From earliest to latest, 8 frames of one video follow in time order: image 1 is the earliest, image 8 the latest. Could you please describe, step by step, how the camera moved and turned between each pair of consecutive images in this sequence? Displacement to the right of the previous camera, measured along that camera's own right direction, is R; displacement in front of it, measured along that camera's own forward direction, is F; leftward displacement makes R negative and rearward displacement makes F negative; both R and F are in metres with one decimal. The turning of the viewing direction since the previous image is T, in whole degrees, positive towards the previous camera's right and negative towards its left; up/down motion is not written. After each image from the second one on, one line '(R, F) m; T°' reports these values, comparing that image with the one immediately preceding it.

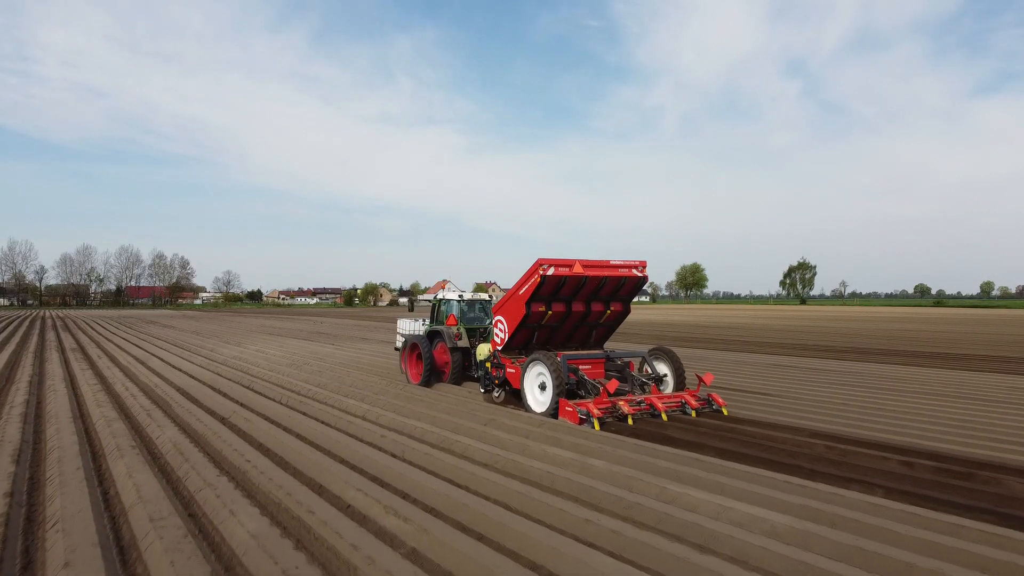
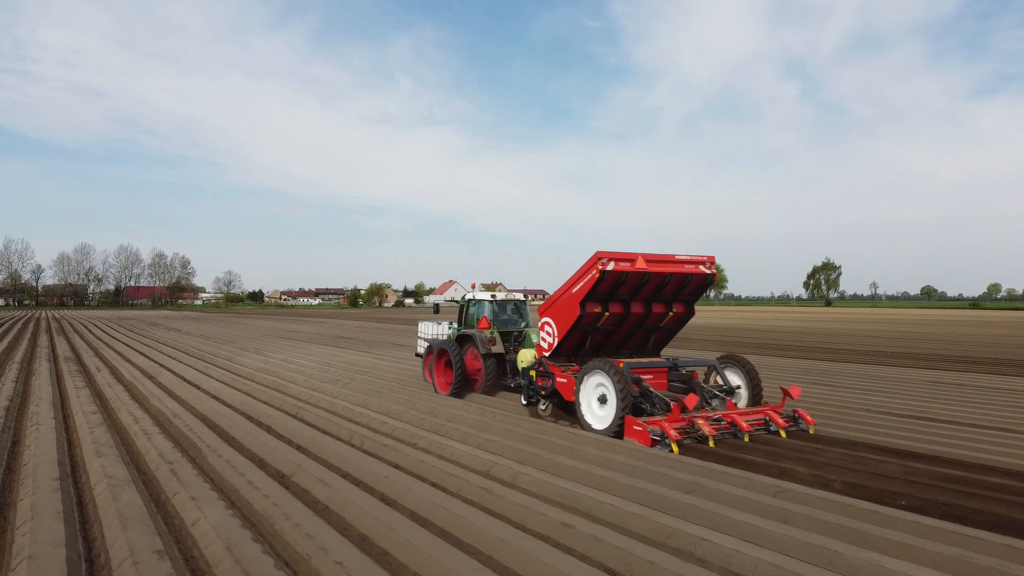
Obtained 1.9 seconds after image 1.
(-0.7, +1.1) m; 0°
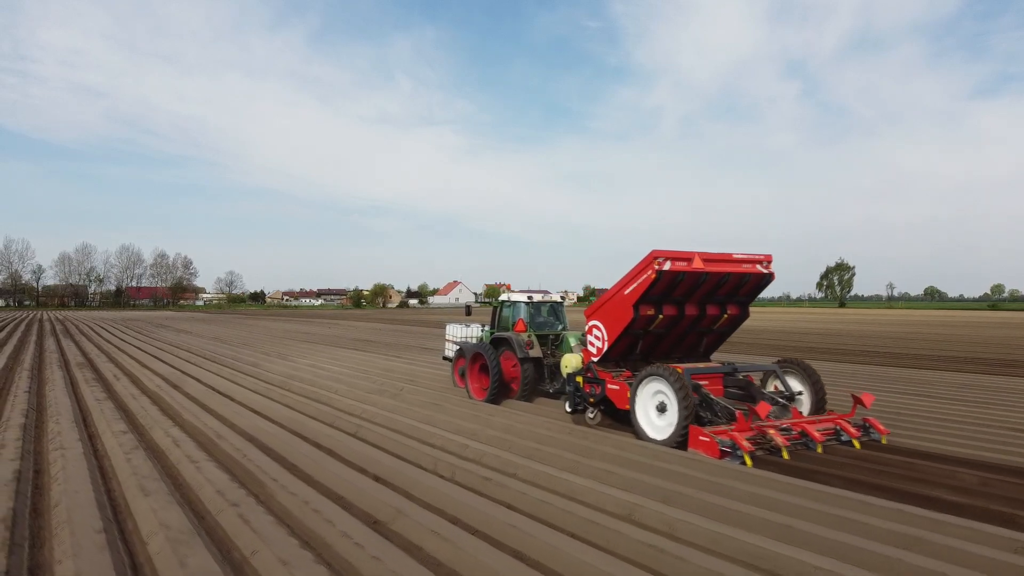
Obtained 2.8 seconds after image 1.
(-0.6, +0.5) m; 0°
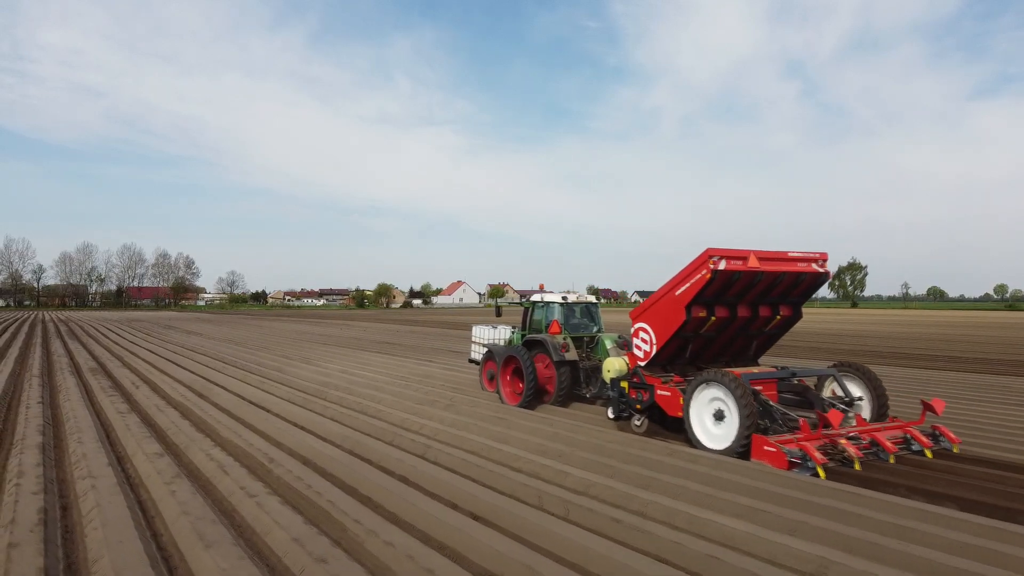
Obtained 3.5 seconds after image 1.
(-0.5, +0.4) m; 0°
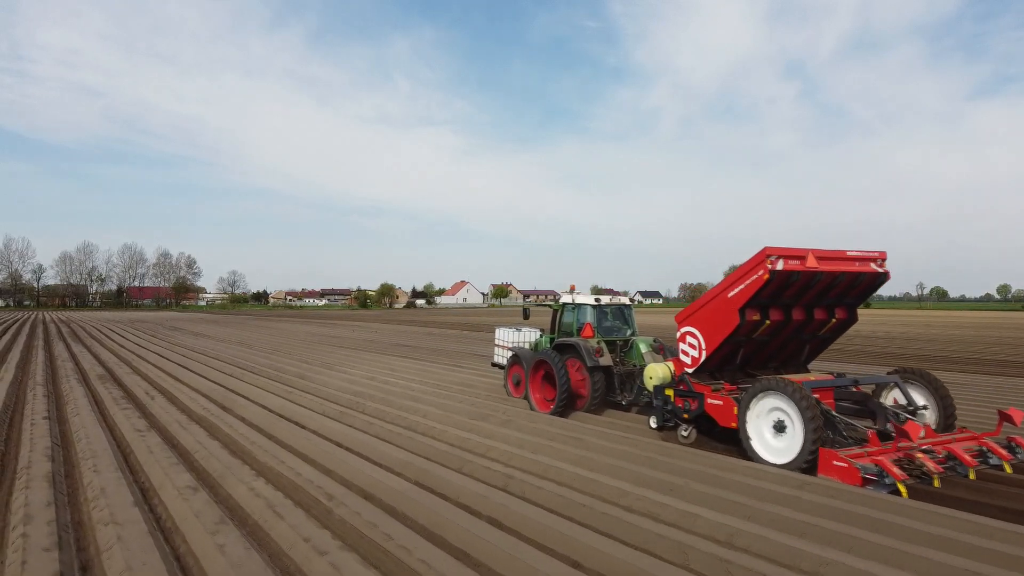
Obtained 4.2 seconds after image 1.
(-0.4, +0.4) m; 0°
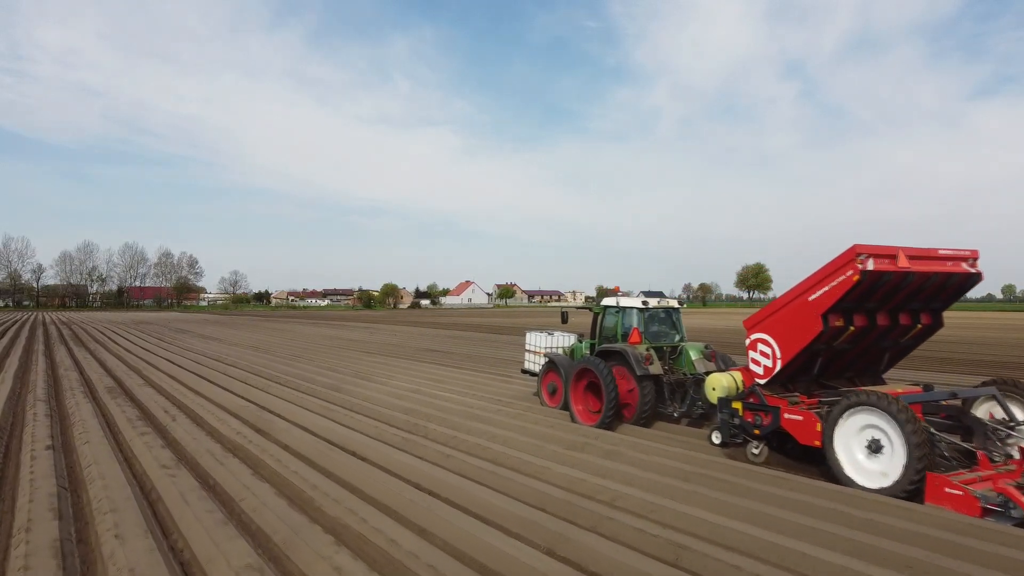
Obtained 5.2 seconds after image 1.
(-0.5, +0.6) m; 0°
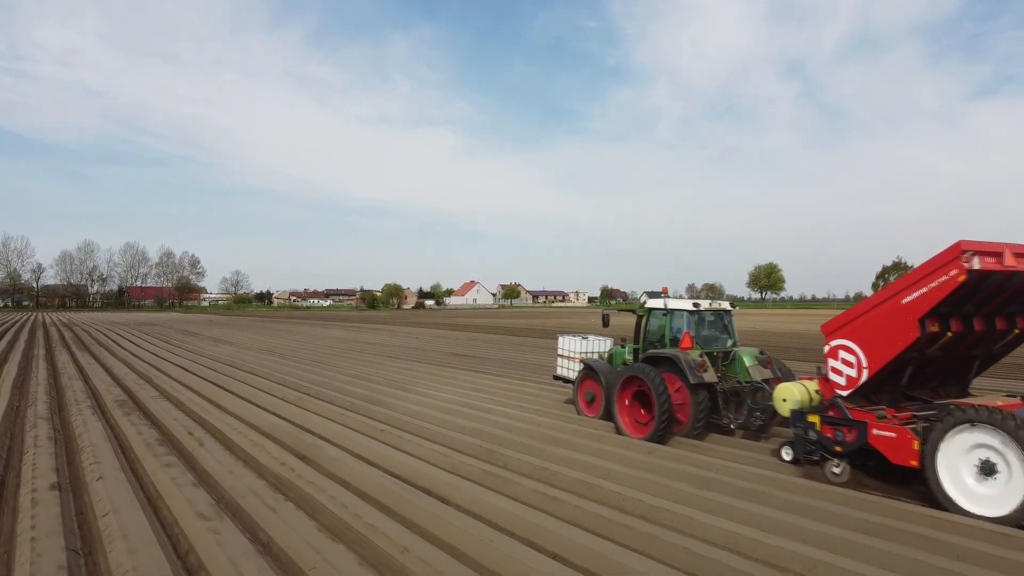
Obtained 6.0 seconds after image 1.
(-0.5, +0.6) m; 0°
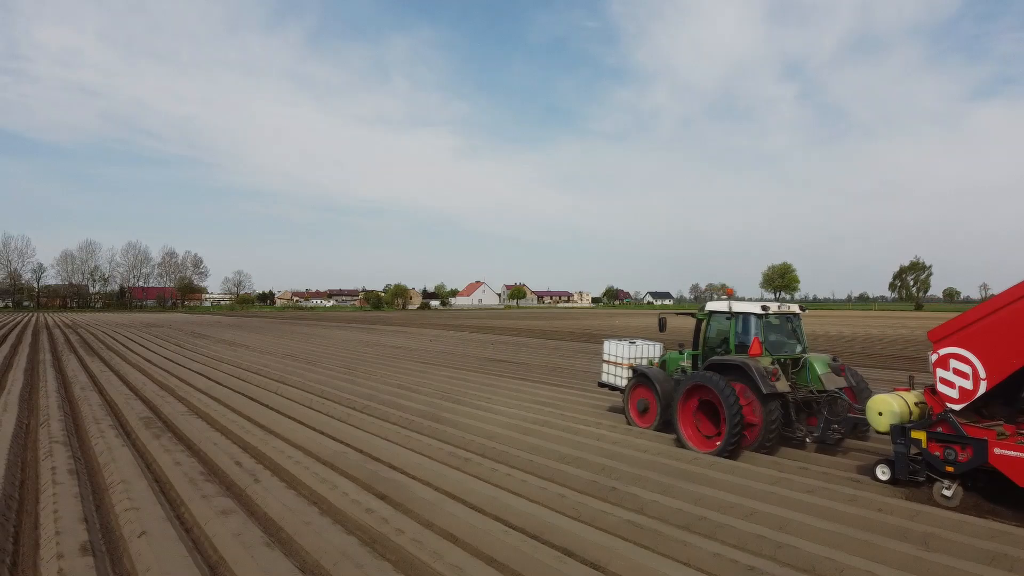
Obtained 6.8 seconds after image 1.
(-0.6, +0.5) m; 0°
